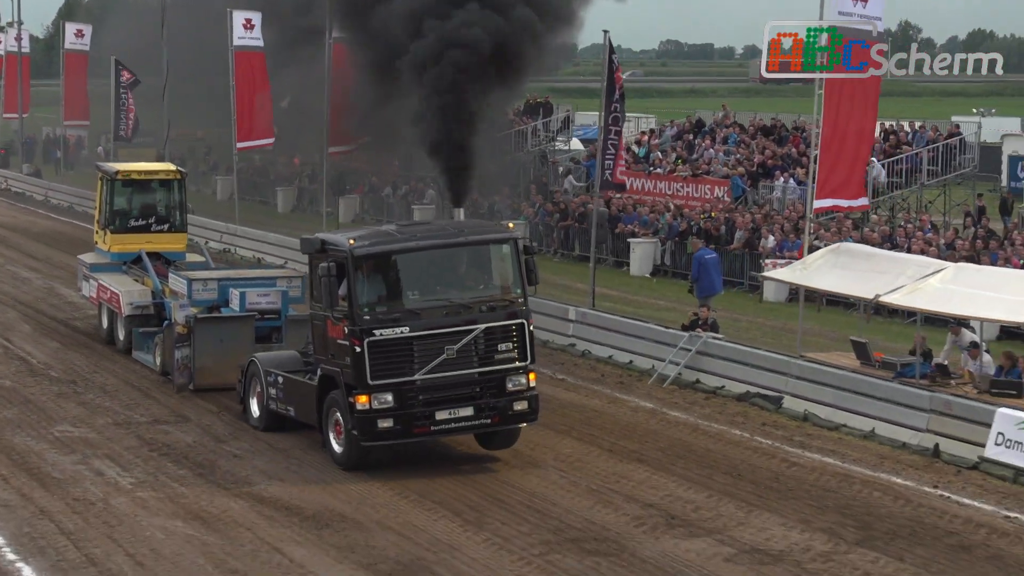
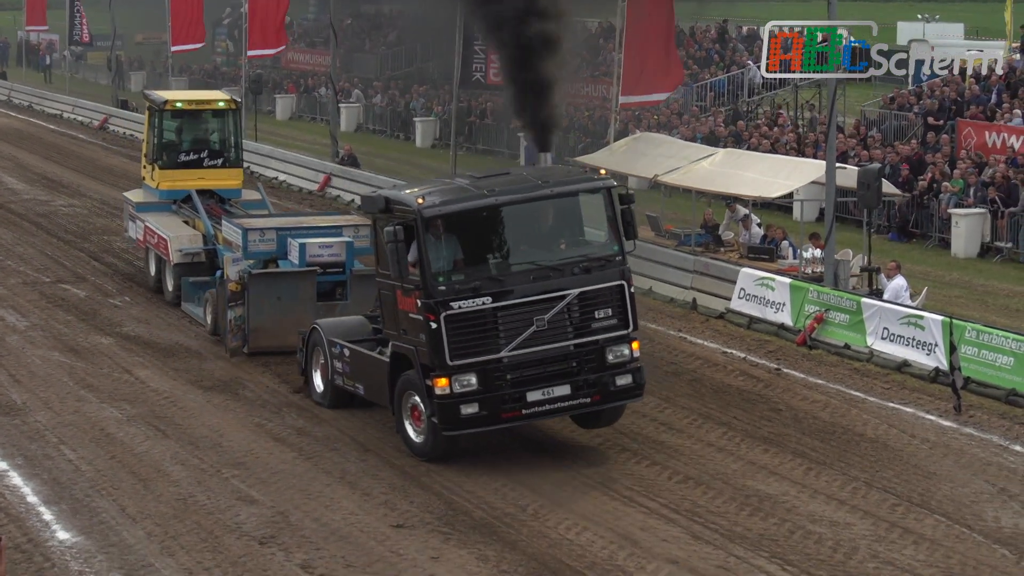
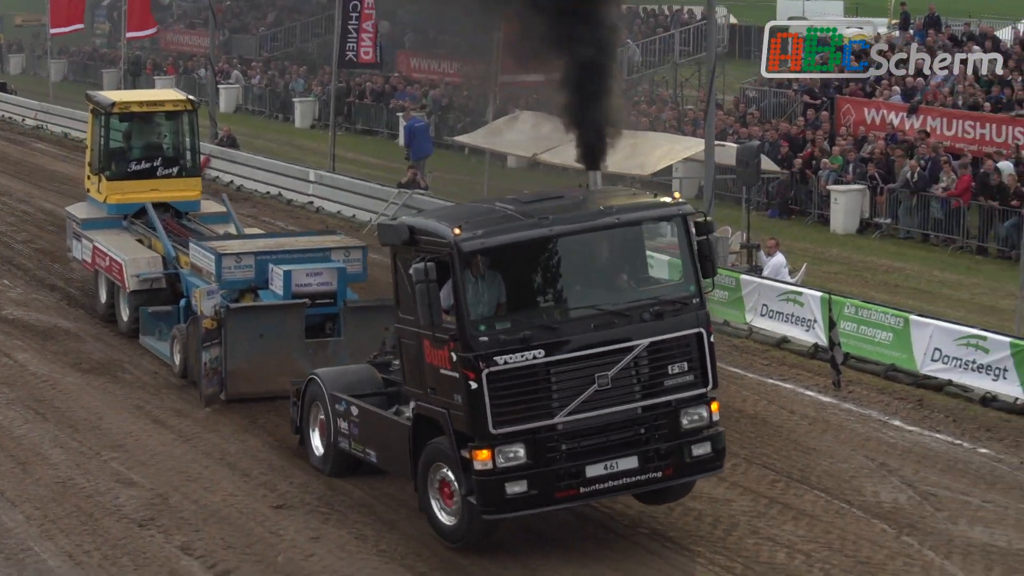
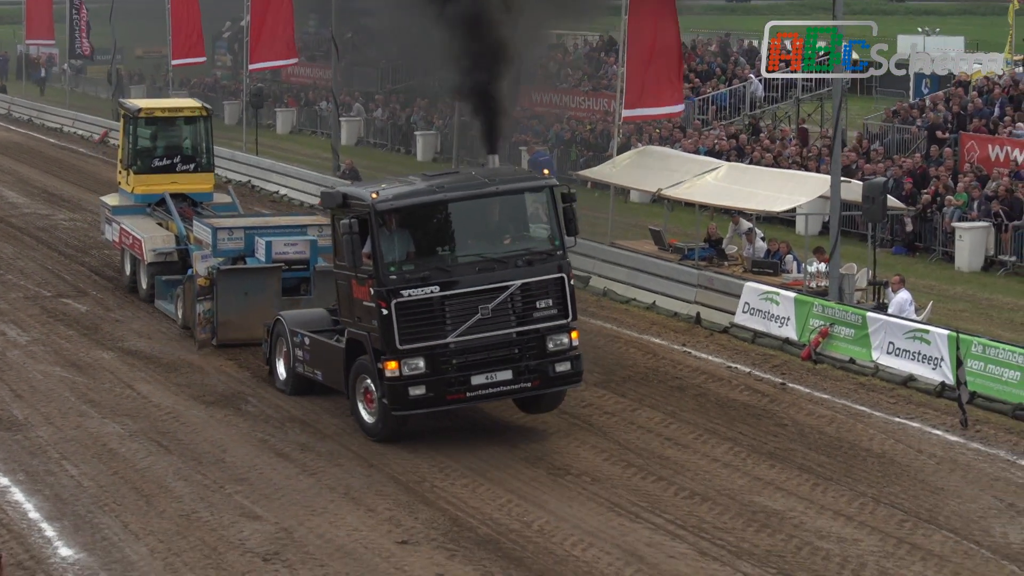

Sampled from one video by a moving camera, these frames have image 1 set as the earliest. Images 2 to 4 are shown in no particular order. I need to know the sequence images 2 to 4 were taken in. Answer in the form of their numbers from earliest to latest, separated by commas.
4, 2, 3
